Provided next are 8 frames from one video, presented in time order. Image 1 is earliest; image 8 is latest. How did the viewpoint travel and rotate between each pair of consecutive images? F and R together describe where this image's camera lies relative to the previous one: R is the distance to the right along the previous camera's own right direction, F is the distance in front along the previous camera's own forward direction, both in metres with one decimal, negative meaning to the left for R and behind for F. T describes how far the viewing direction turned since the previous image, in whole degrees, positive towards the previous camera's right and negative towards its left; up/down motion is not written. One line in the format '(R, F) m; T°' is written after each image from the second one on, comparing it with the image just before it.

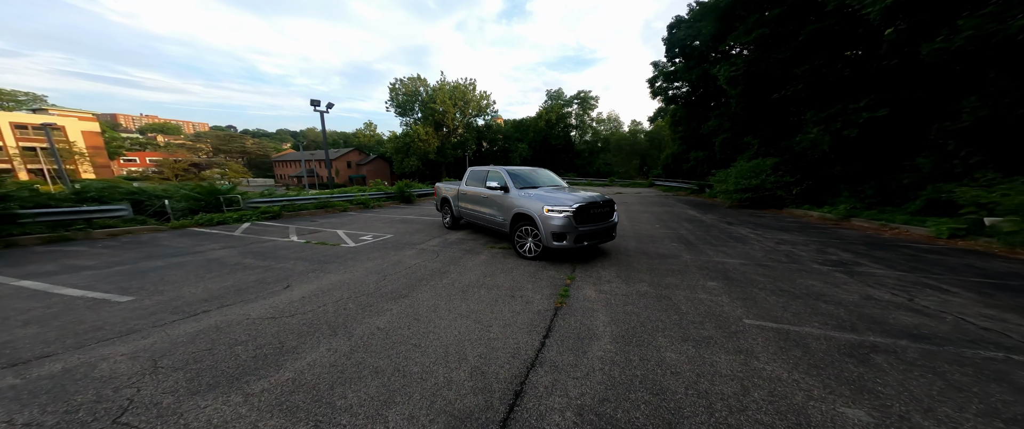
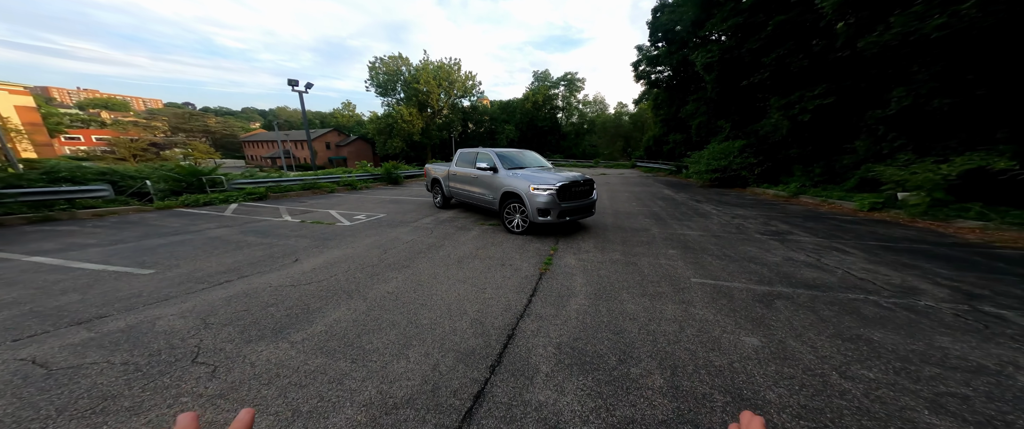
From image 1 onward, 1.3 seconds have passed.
(-0.1, -0.5) m; +4°
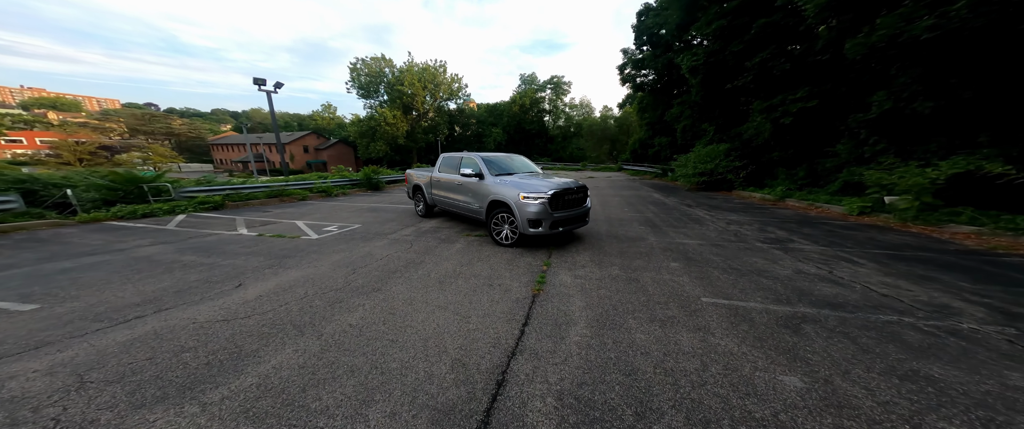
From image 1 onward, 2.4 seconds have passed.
(0.0, +0.5) m; +3°
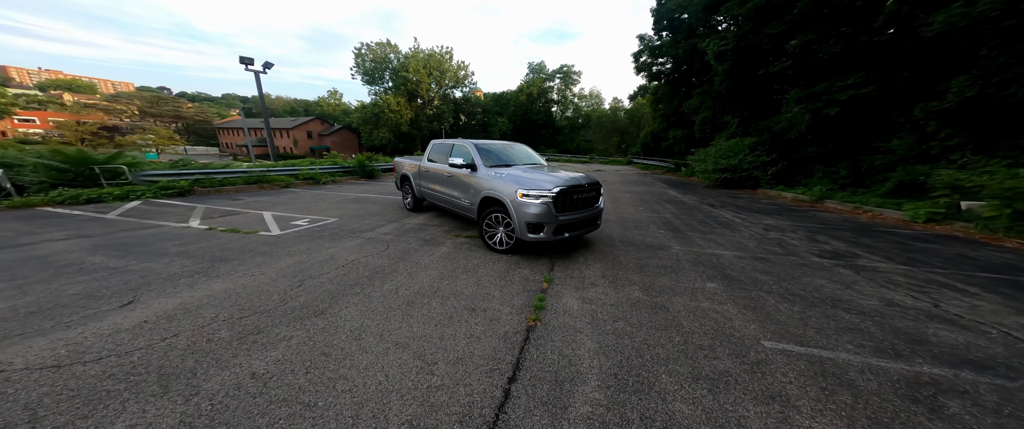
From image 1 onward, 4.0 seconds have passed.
(+0.2, +1.0) m; -1°
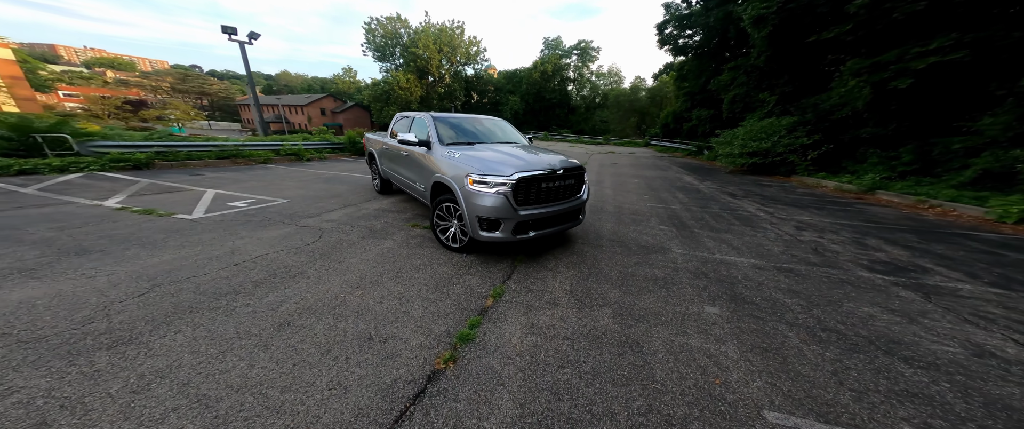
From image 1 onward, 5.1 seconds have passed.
(+0.8, +0.9) m; -3°
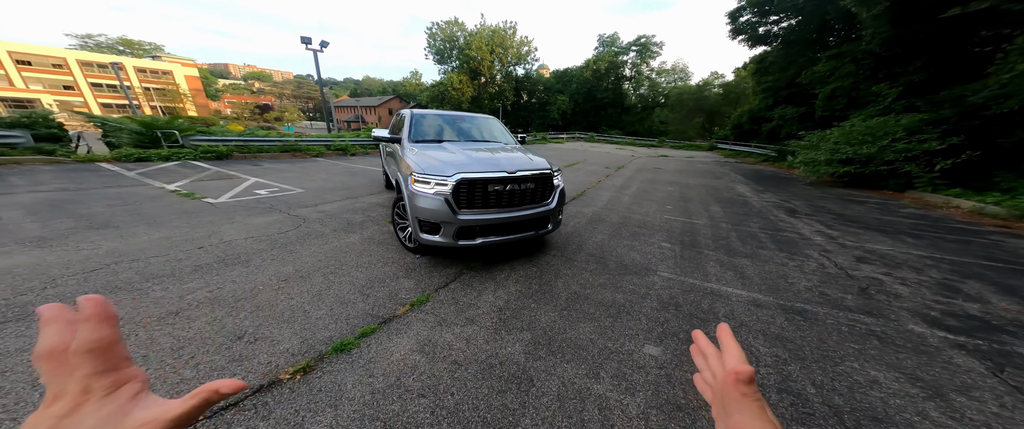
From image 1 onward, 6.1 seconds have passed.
(+1.2, +0.4) m; -11°
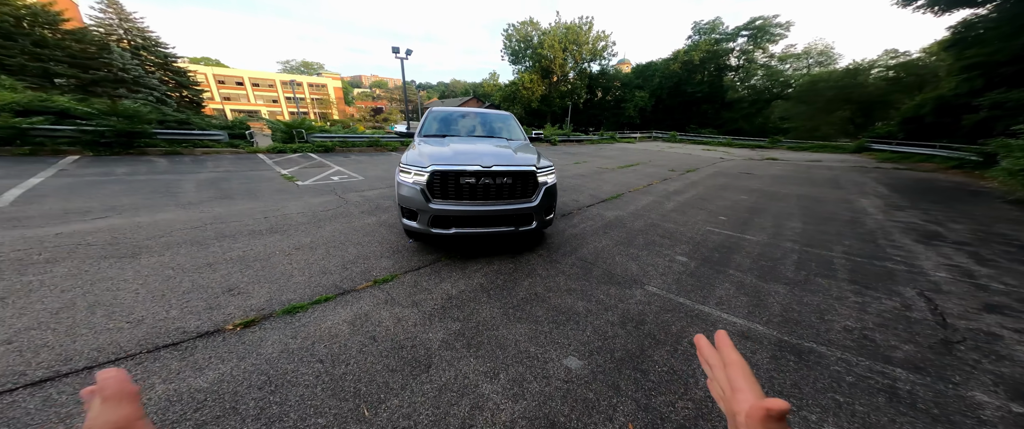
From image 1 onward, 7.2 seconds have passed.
(+1.2, +0.2) m; -16°
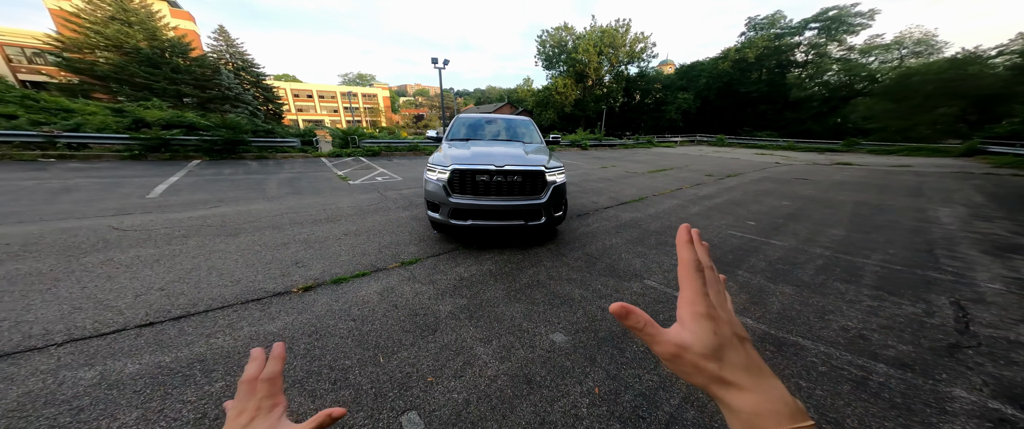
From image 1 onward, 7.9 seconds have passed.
(+0.4, -0.3) m; -8°
